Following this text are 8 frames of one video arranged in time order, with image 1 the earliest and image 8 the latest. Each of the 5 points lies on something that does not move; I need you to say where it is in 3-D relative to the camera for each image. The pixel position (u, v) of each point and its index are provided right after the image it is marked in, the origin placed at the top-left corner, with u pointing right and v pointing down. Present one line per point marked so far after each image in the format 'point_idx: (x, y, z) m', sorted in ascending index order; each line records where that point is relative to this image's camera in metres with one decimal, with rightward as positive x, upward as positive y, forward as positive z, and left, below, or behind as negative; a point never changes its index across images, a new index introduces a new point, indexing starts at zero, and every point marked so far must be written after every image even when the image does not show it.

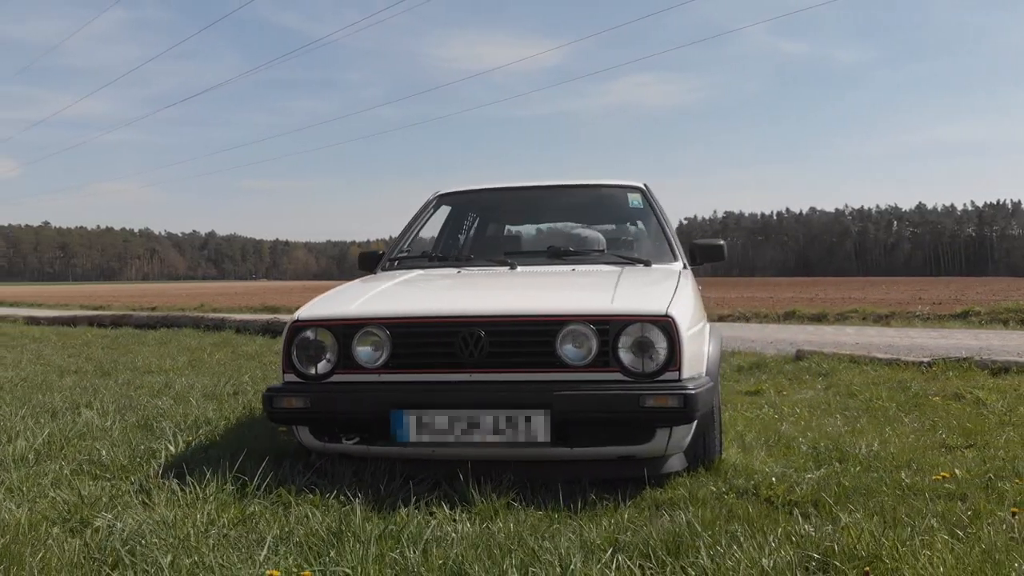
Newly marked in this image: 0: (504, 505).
0: (0.0, -0.8, +2.8) m
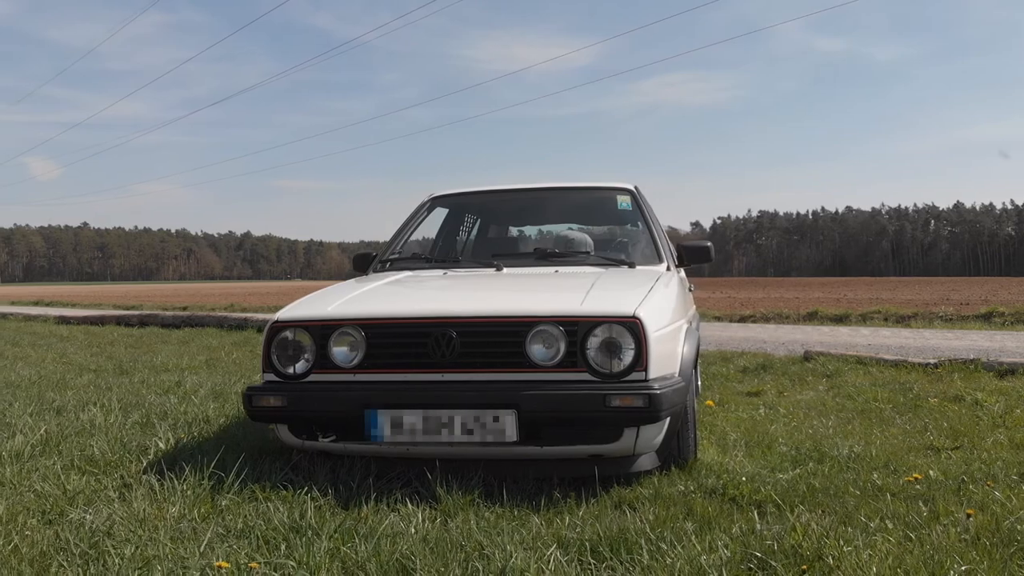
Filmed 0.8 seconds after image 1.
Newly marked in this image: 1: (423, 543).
0: (-0.2, -0.8, +2.9) m
1: (-0.3, -0.8, +2.4) m
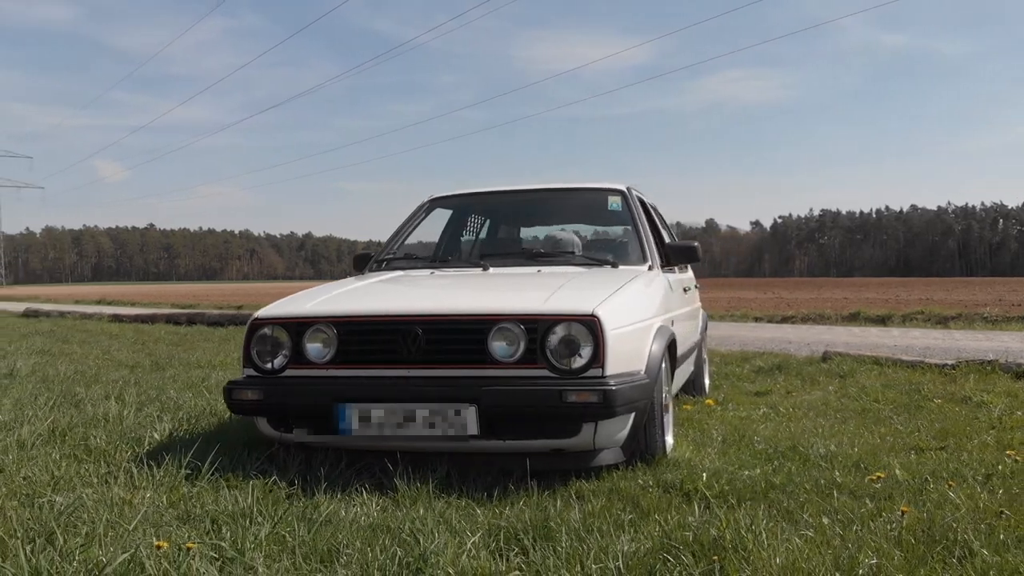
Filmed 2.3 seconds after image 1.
0: (-0.3, -0.8, +3.0) m
1: (-0.5, -0.8, +2.5) m
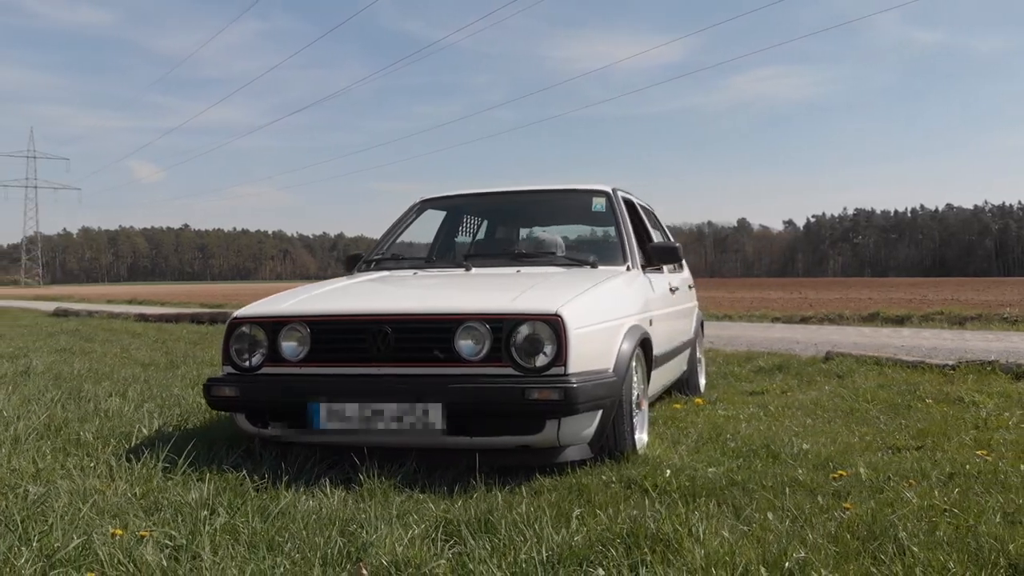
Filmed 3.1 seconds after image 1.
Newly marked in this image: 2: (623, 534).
0: (-0.5, -0.8, +3.1) m
1: (-0.7, -0.8, +2.6) m
2: (+0.3, -0.8, +2.4) m
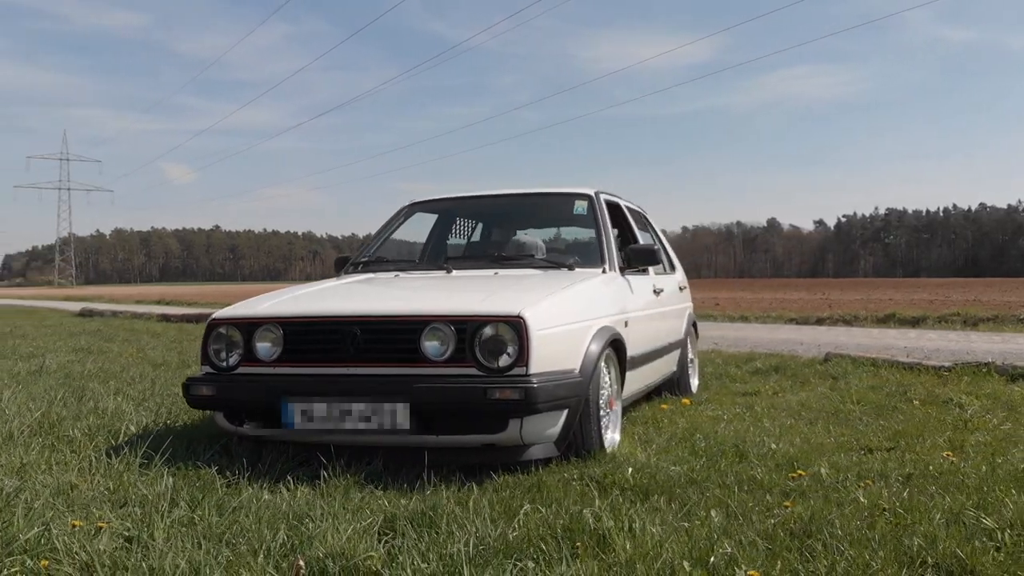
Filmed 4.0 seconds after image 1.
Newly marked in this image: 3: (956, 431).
0: (-0.7, -0.8, +3.2) m
1: (-0.8, -0.8, +2.7) m
2: (+0.2, -0.8, +2.5) m
3: (+2.7, -0.9, +4.8) m
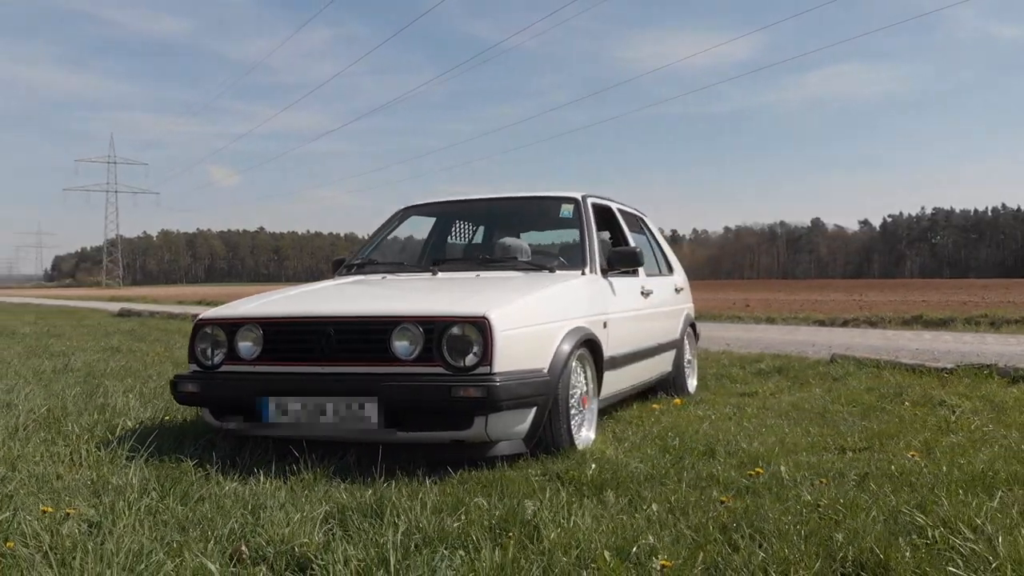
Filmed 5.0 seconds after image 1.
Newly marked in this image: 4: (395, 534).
0: (-0.8, -0.8, +3.3) m
1: (-1.0, -0.8, +2.8) m
2: (0.0, -0.8, +2.6) m
3: (+2.6, -0.9, +4.8) m
4: (-0.4, -0.8, +2.4) m
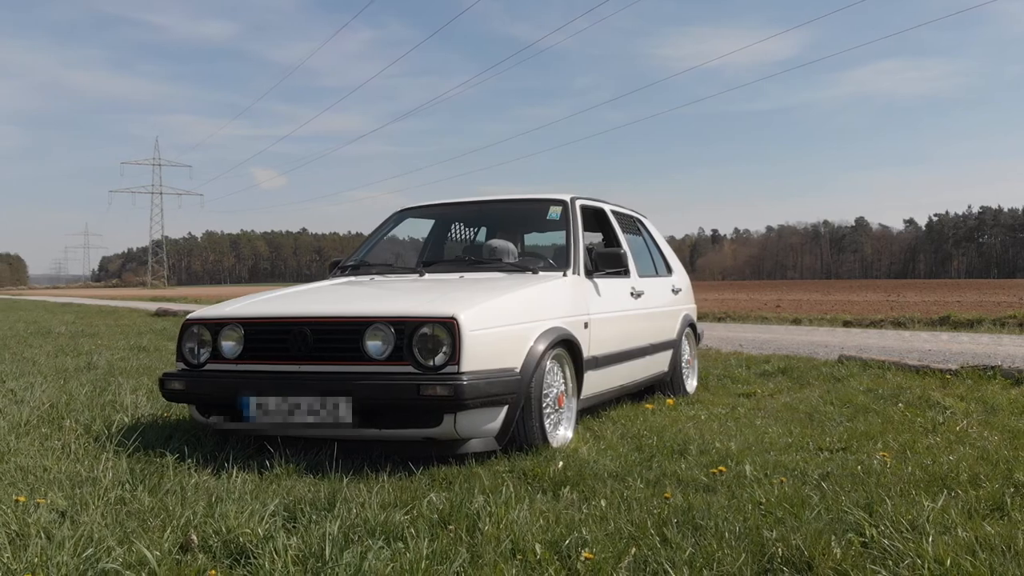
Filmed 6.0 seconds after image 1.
0: (-1.0, -0.8, +3.5) m
1: (-1.2, -0.8, +3.0) m
2: (-0.2, -0.8, +2.7) m
3: (+2.5, -0.9, +4.8) m
4: (-0.5, -0.8, +2.5) m
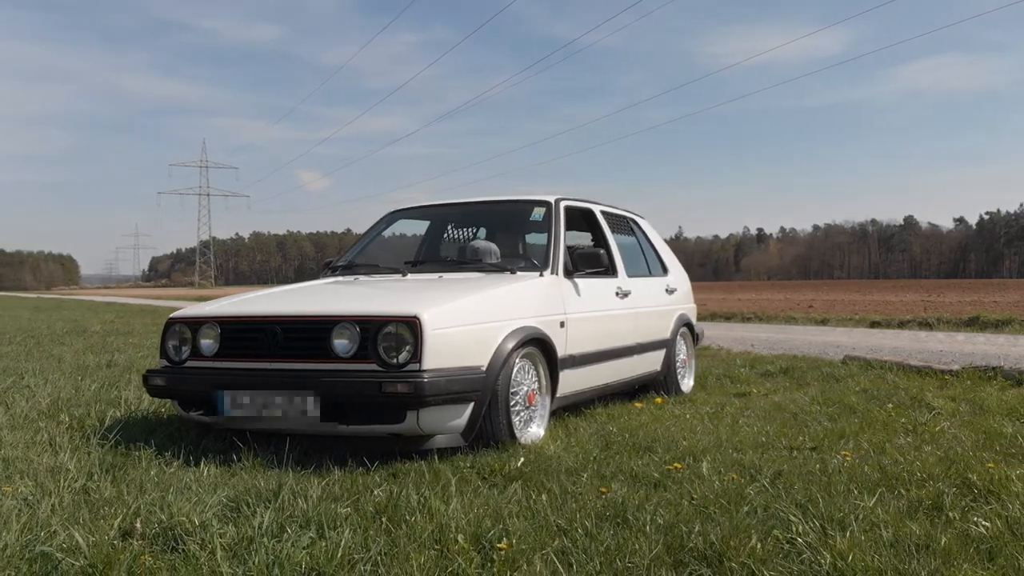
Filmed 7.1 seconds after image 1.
0: (-1.2, -0.8, +3.6) m
1: (-1.4, -0.8, +3.1) m
2: (-0.5, -0.8, +2.8) m
3: (+2.3, -0.9, +4.8) m
4: (-0.8, -0.8, +2.6) m
